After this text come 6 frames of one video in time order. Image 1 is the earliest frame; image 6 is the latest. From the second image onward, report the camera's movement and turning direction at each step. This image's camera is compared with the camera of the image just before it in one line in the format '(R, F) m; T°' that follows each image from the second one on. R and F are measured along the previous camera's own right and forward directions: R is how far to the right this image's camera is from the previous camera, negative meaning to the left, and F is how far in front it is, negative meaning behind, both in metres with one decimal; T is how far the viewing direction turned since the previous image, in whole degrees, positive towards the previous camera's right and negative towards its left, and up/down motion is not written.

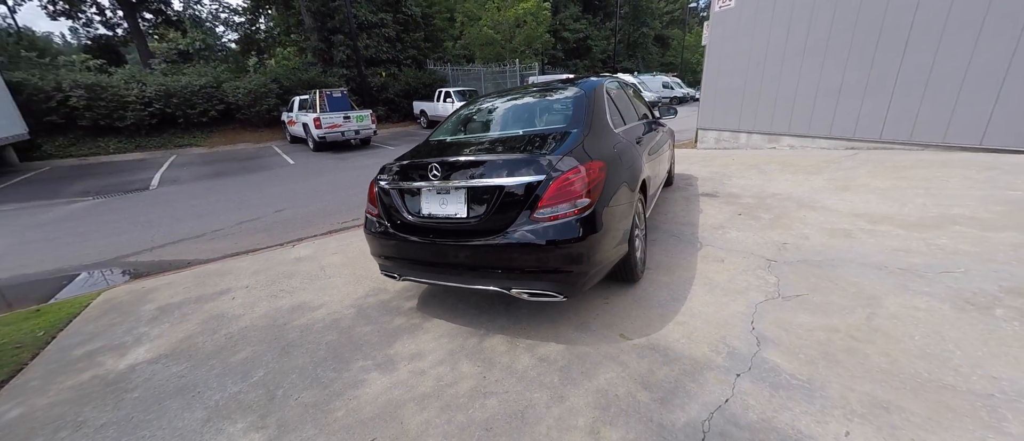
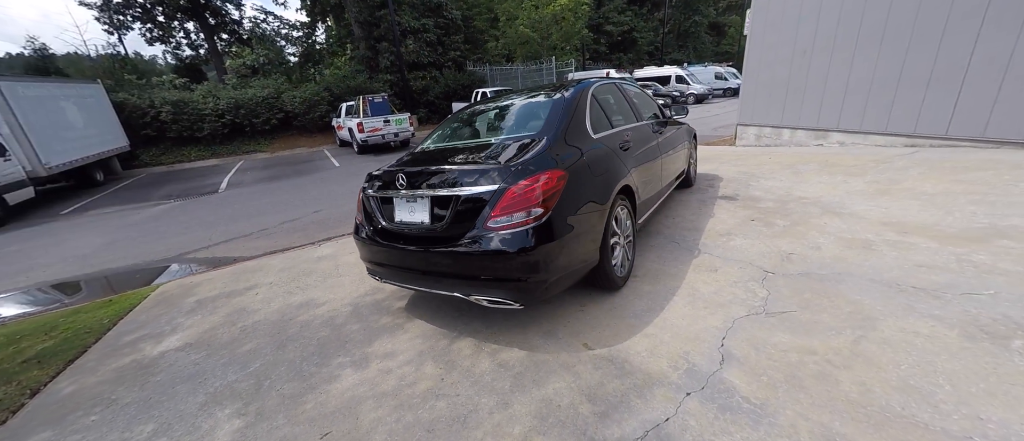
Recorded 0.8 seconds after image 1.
(+0.5, 0.0) m; -8°
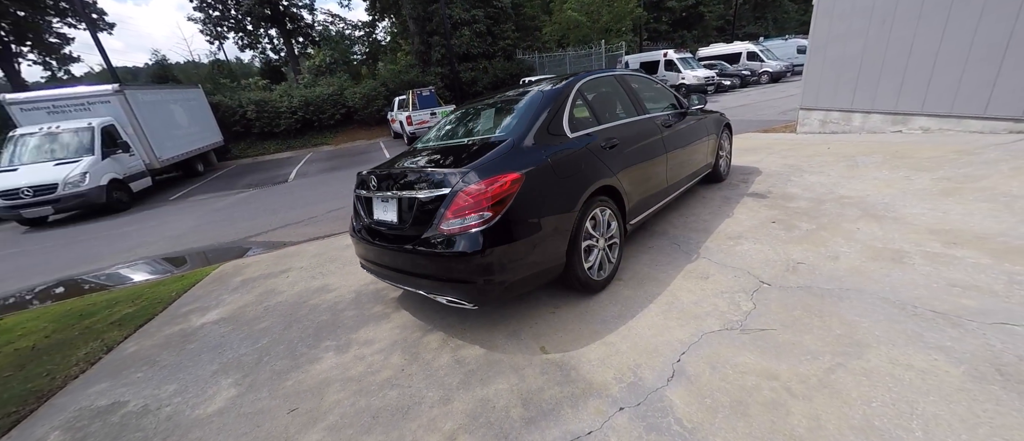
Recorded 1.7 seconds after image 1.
(+0.6, 0.0) m; -10°
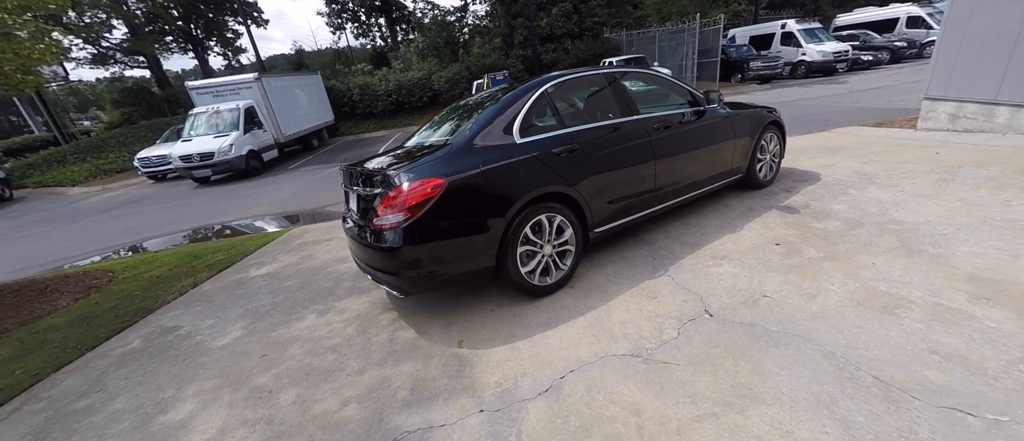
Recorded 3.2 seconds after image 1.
(+1.1, 0.0) m; -15°
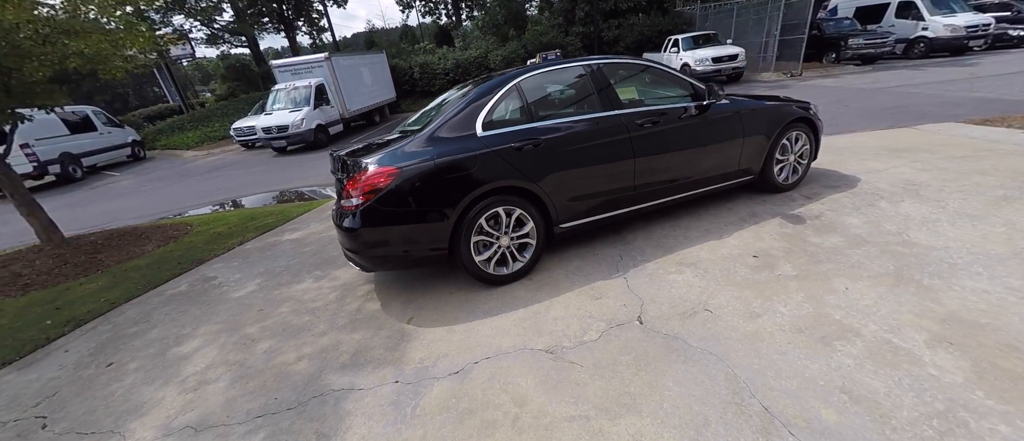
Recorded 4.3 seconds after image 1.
(+0.8, 0.0) m; -10°
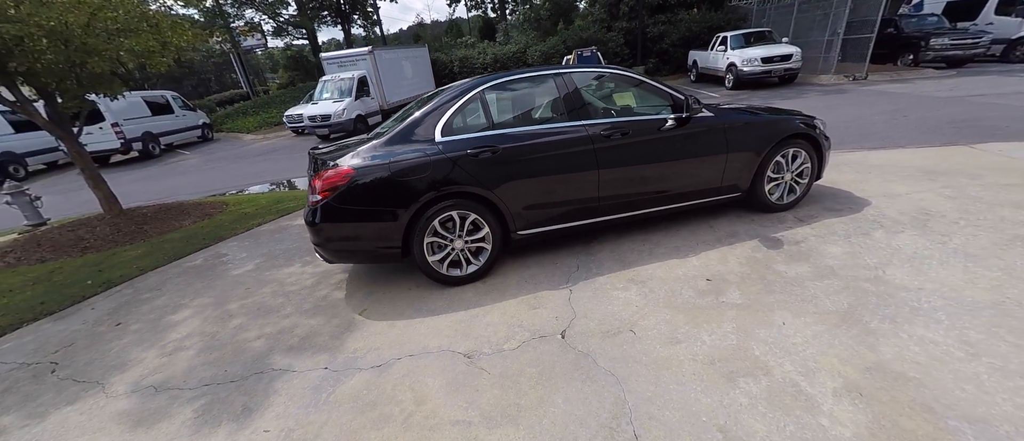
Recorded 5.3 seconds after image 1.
(+0.7, 0.0) m; -7°
